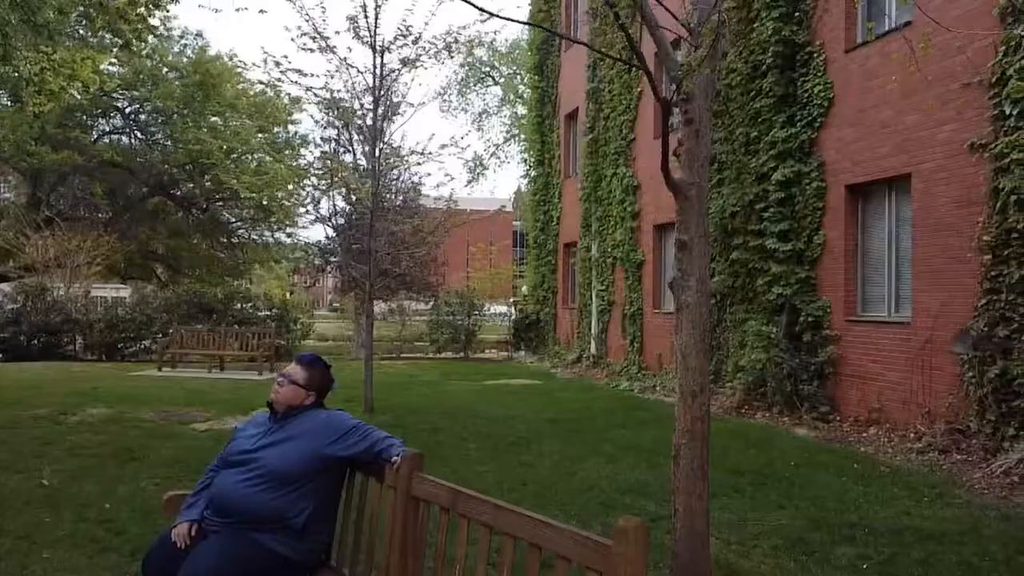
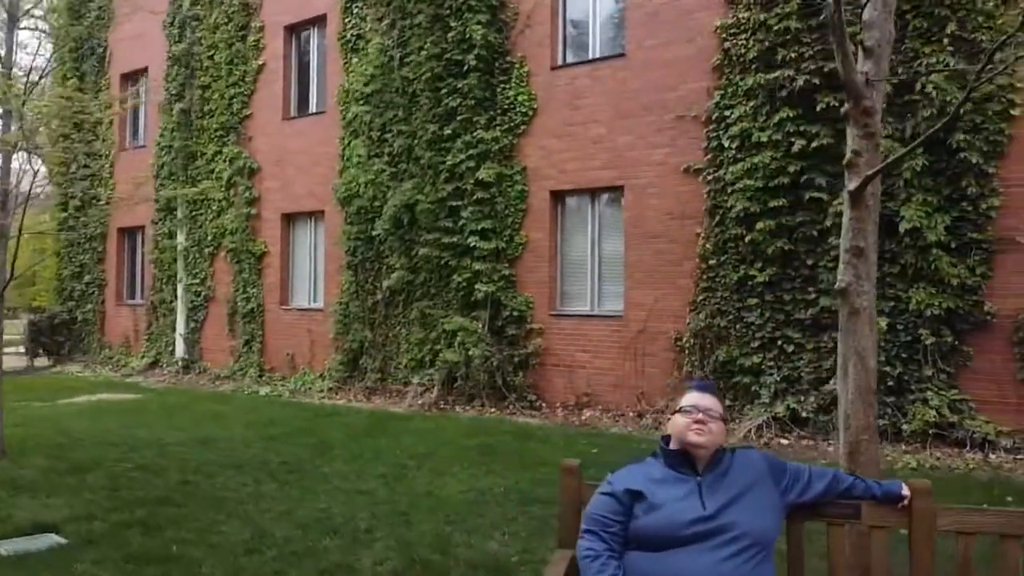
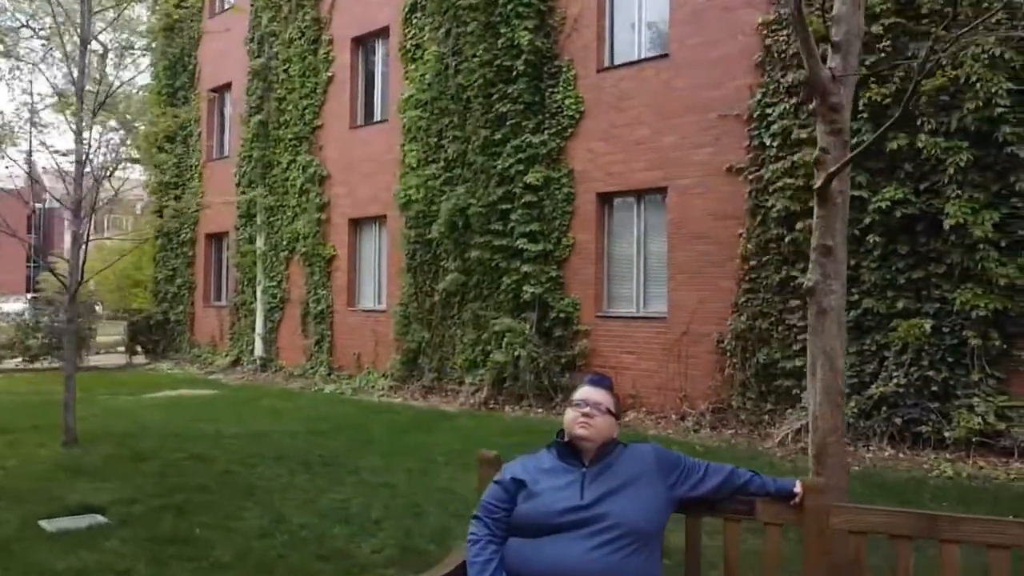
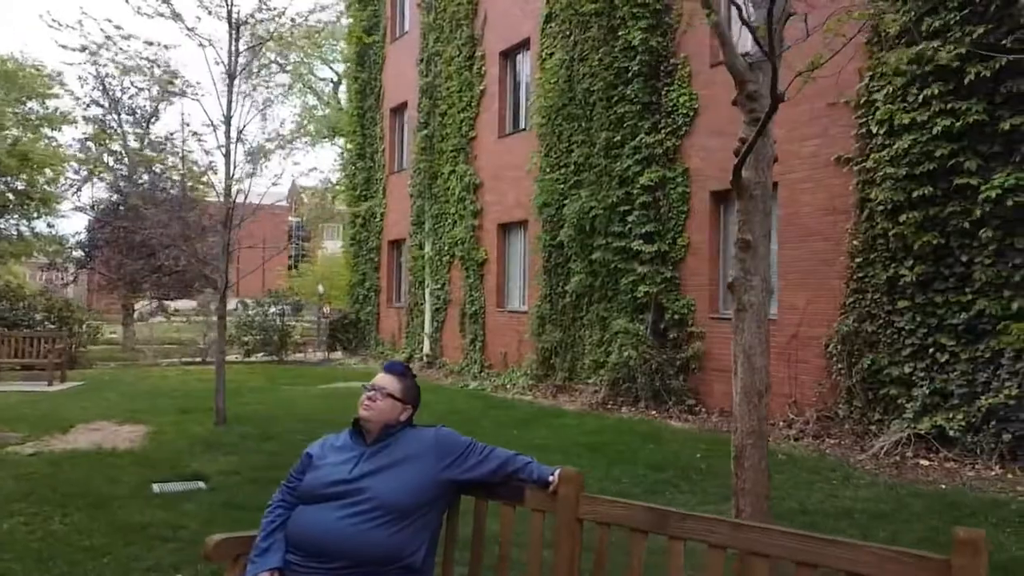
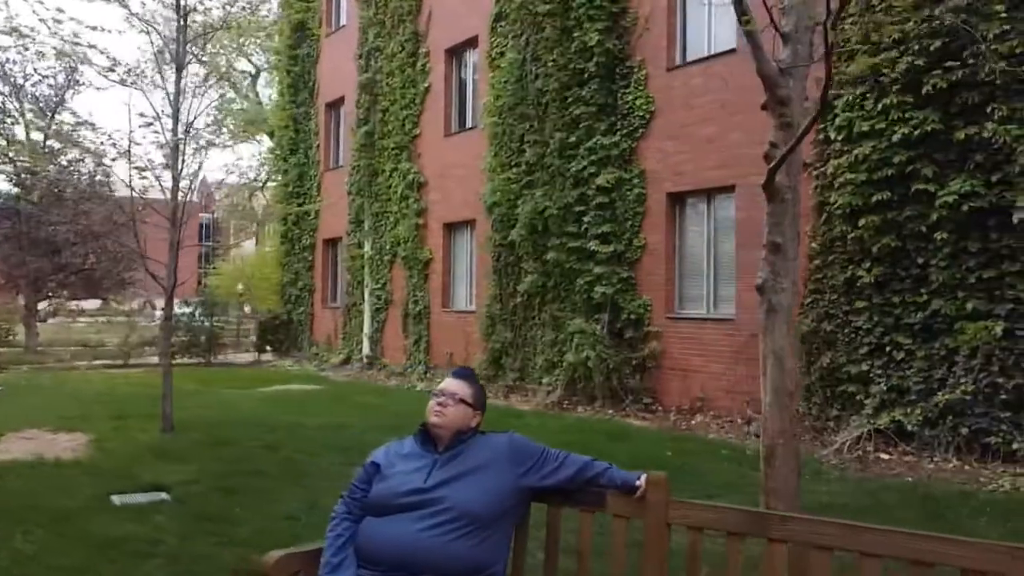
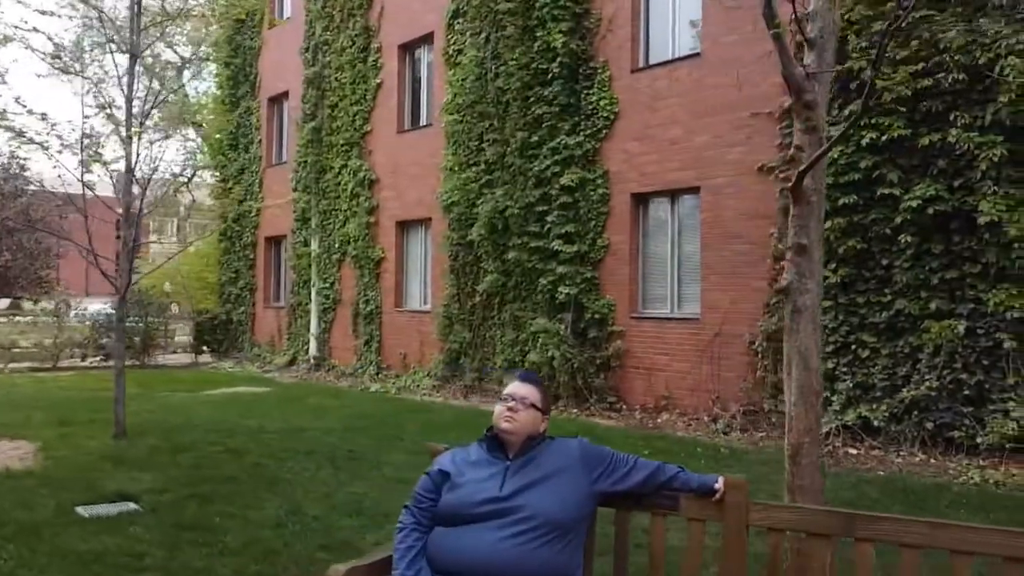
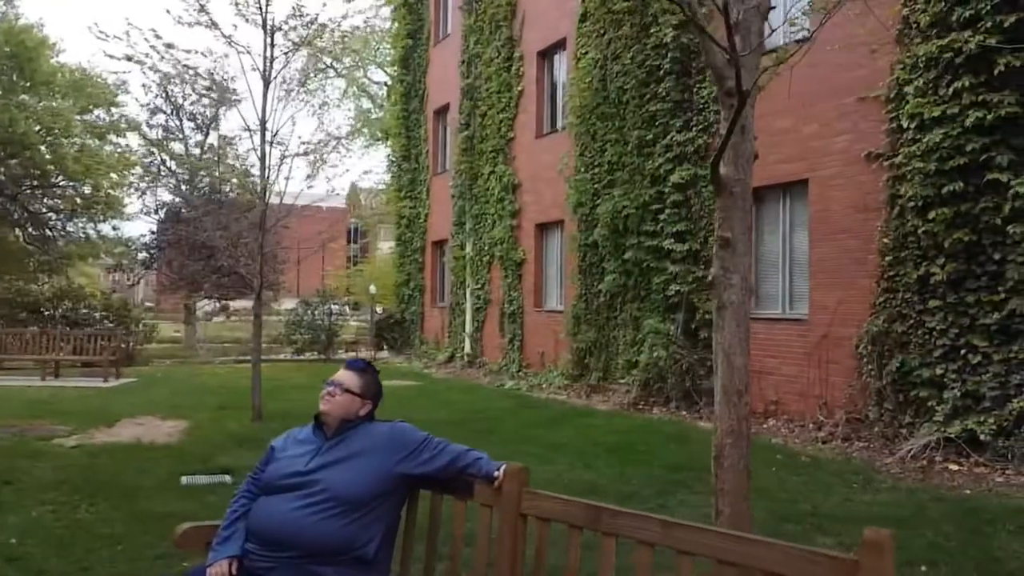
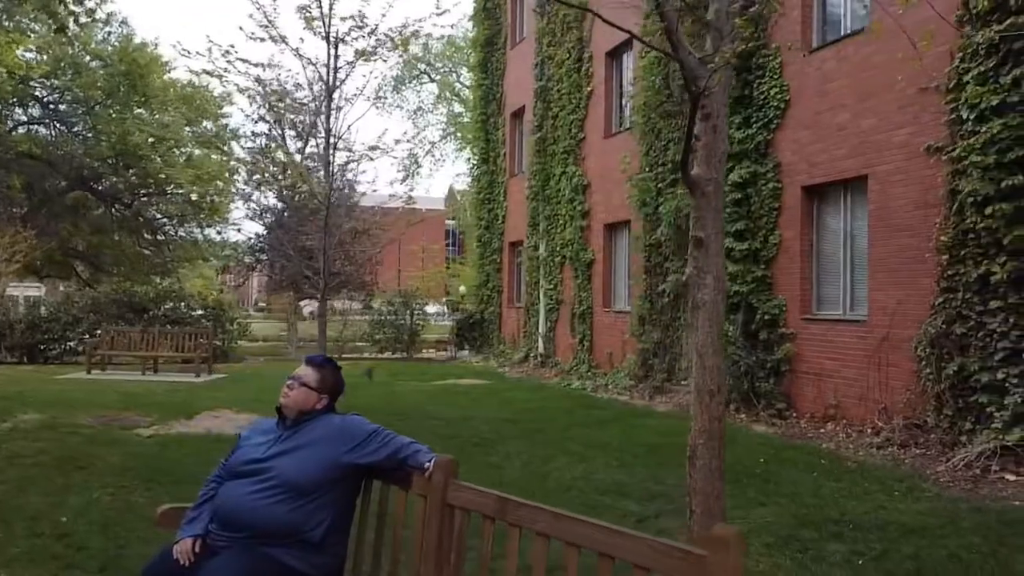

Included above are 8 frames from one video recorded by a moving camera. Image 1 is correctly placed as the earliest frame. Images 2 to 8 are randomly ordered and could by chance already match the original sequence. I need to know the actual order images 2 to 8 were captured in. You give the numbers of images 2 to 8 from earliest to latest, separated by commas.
8, 7, 4, 5, 6, 3, 2
